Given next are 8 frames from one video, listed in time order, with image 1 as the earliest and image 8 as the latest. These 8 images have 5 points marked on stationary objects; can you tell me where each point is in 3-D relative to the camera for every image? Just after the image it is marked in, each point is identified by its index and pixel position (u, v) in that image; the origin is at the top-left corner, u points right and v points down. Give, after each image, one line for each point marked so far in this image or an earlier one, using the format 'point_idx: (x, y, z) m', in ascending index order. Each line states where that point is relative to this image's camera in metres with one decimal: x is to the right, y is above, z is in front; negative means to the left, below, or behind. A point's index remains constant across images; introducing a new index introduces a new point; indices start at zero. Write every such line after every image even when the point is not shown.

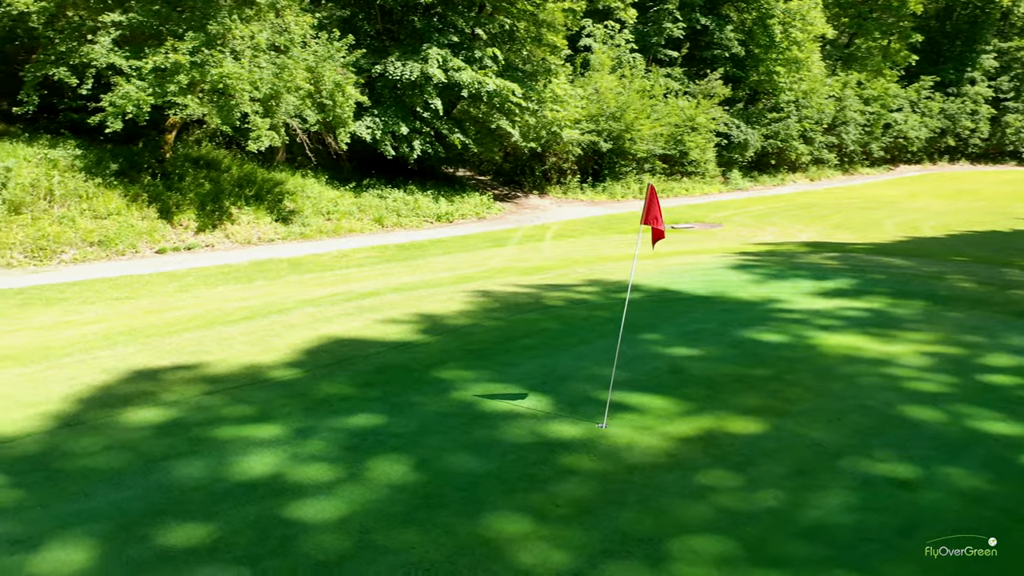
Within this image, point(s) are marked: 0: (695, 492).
0: (+1.1, -1.2, +4.9) m
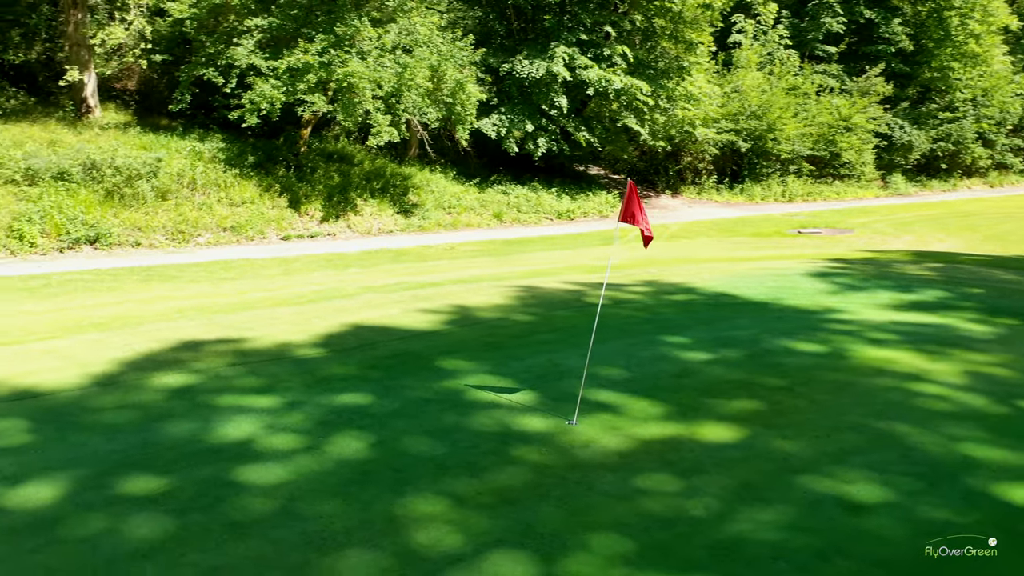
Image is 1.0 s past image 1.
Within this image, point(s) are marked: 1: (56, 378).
0: (+0.7, -1.2, +4.8) m
1: (-3.7, -0.7, +6.7) m
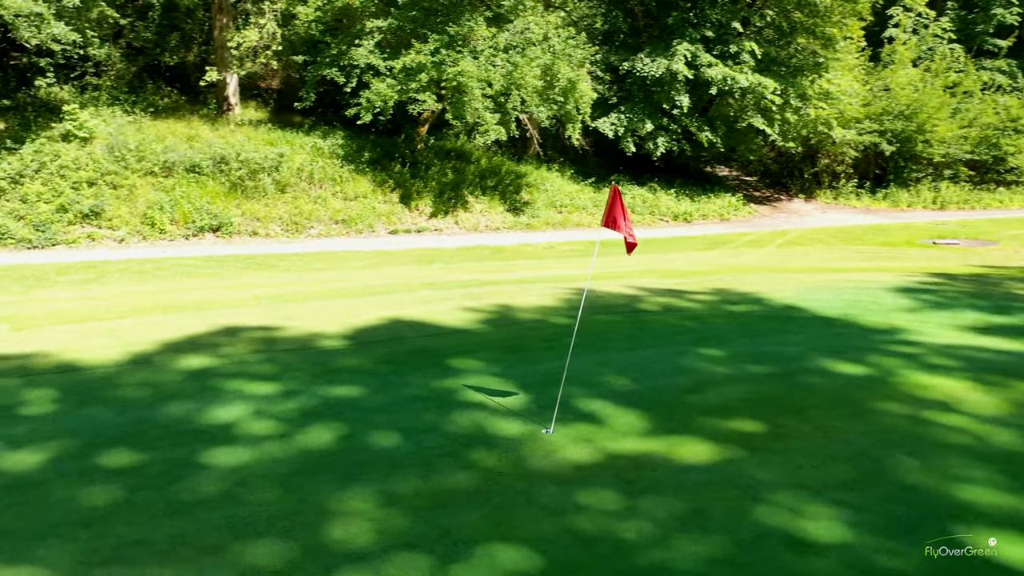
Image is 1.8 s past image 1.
0: (+0.3, -1.2, +4.6) m
1: (-3.6, -0.6, +7.3) m
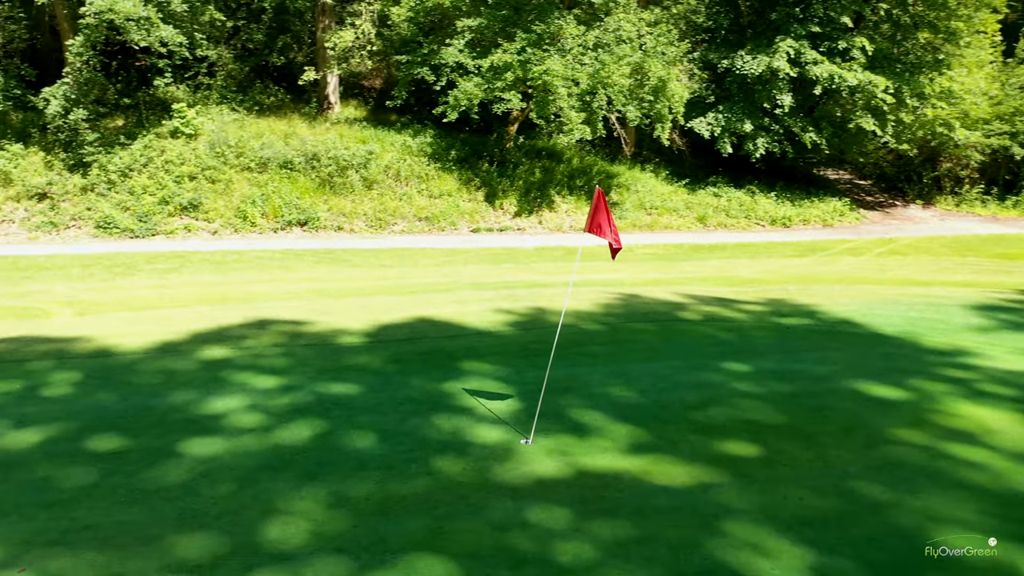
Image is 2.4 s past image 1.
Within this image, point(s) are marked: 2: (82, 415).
0: (0.0, -1.3, +4.5) m
1: (-3.5, -0.5, +7.7) m
2: (-3.1, -0.9, +5.9) m
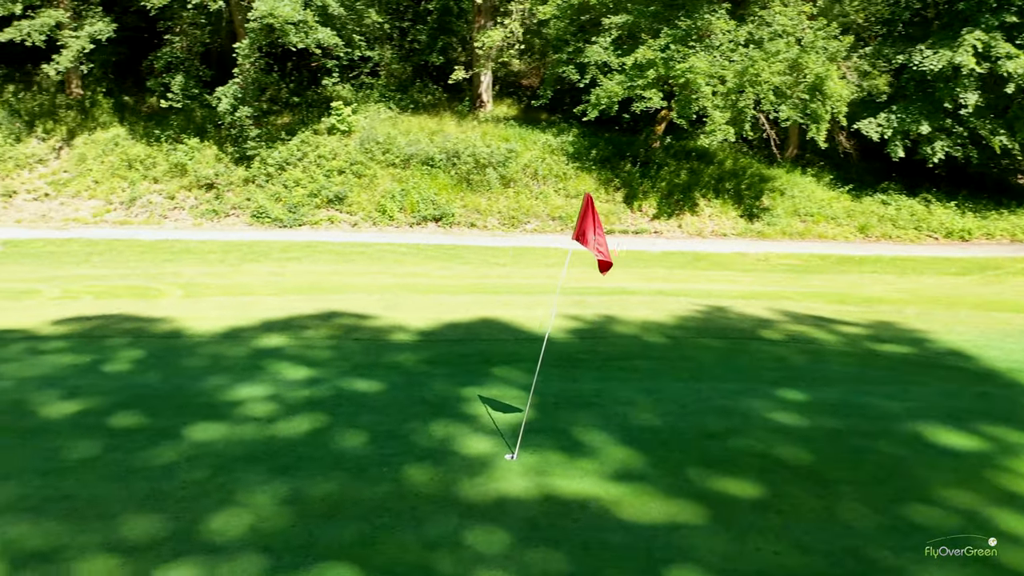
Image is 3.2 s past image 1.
0: (-0.3, -1.3, +4.3) m
1: (-3.0, -0.4, +8.1) m
2: (-3.0, -0.8, +6.4) m
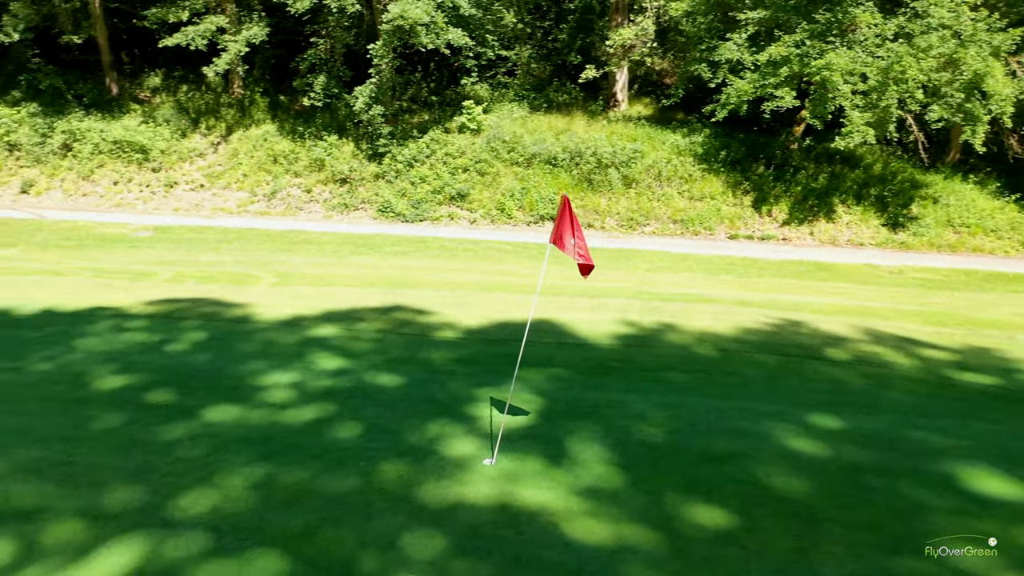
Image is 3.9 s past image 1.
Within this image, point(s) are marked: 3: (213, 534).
0: (-0.7, -1.3, +4.2) m
1: (-2.4, -0.3, +8.6) m
2: (-2.8, -0.7, +6.8) m
3: (-1.6, -1.3, +4.3) m
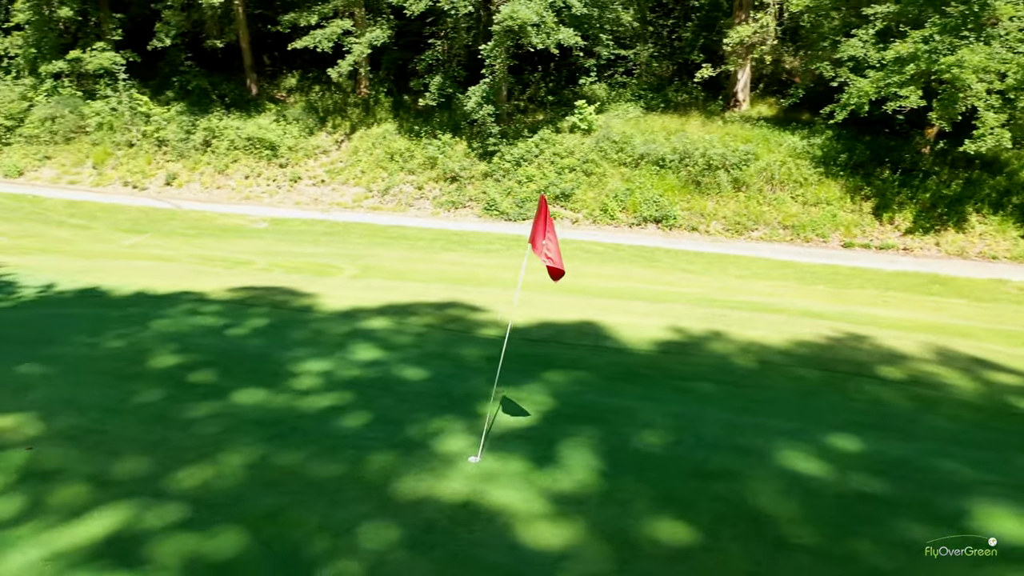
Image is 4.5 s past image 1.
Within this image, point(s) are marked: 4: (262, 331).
0: (-0.9, -1.3, +4.4) m
1: (-1.8, -0.2, +8.9) m
2: (-2.5, -0.6, +7.3) m
3: (-1.8, -1.2, +4.6) m
4: (-2.4, -0.4, +8.0) m
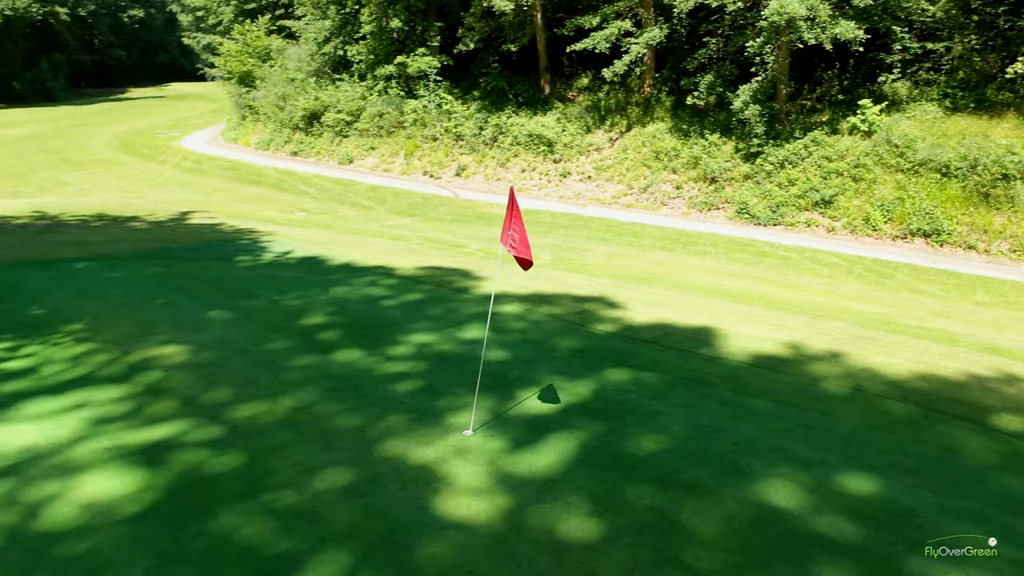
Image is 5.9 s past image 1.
0: (-1.2, -1.1, +5.1) m
1: (-0.2, 0.0, +9.6) m
2: (-1.5, -0.3, +8.4) m
3: (-1.9, -1.0, +5.6) m
4: (-1.1, -0.2, +8.9) m
